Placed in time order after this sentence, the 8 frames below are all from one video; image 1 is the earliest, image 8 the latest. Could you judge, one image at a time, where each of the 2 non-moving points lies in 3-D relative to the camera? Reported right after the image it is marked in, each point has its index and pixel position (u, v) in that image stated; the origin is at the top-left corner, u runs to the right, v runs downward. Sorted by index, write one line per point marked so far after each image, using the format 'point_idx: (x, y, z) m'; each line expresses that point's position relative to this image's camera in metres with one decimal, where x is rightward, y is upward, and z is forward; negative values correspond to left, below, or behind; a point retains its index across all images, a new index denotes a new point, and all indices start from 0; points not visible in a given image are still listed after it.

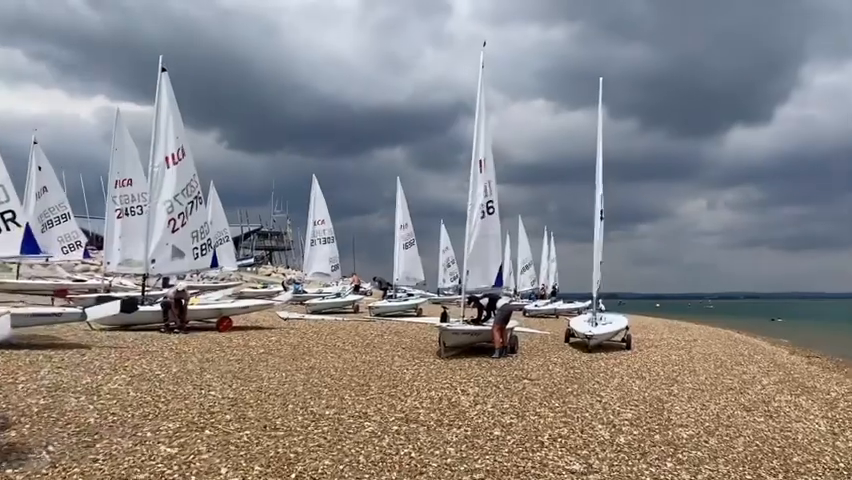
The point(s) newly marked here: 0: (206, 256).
0: (-5.0, -0.4, +17.2) m
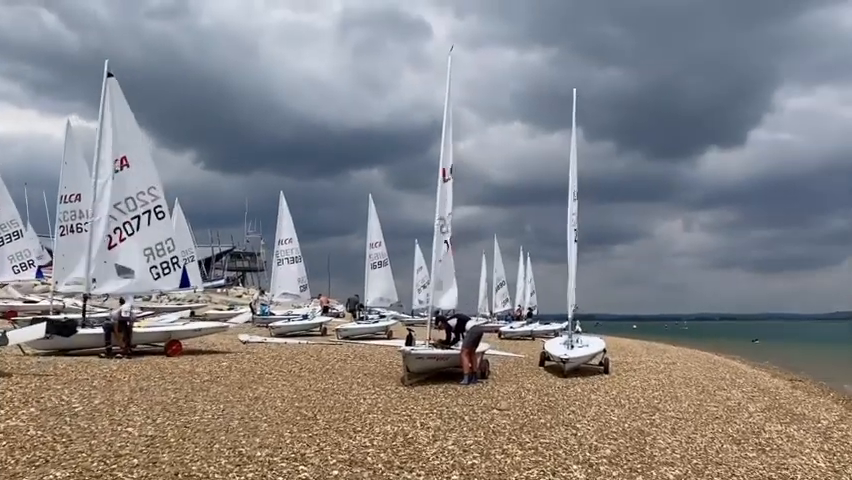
0: (-5.7, -0.8, +16.1) m
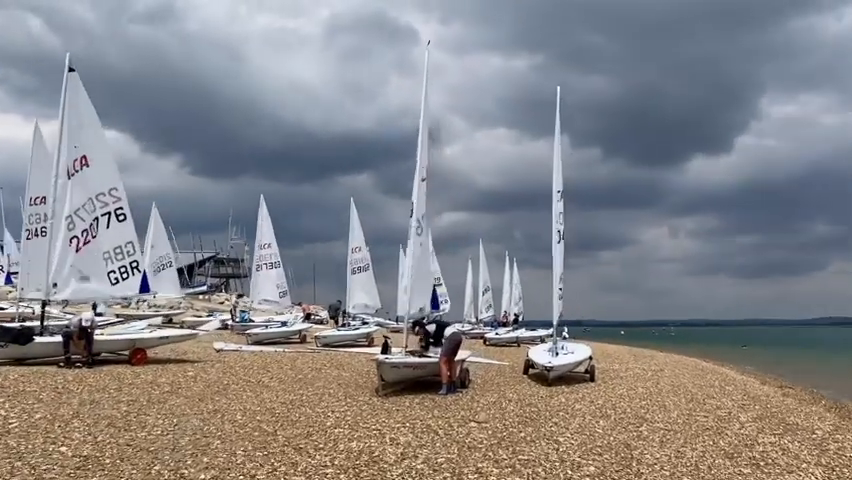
0: (-6.1, -0.8, +15.4) m
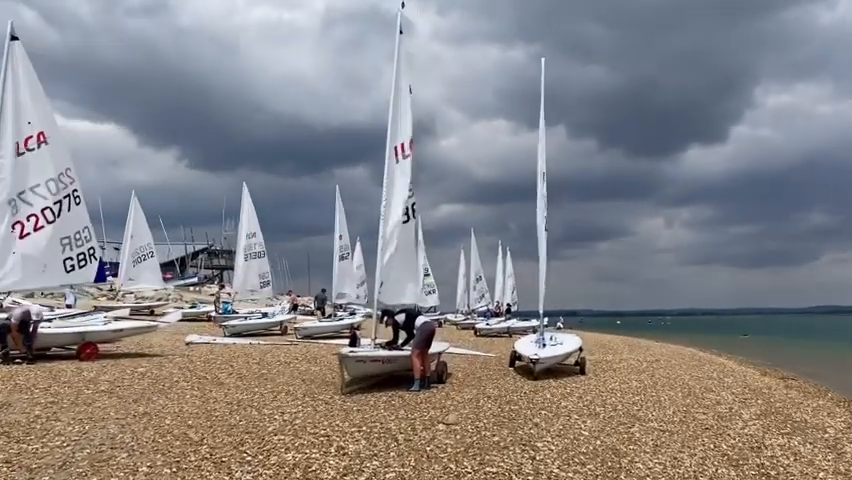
0: (-6.6, -0.6, +14.2) m
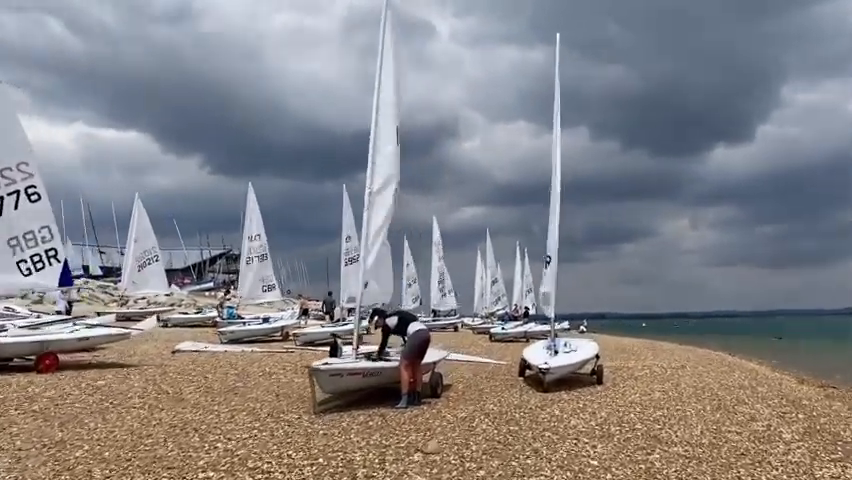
0: (-6.7, -0.6, +13.0) m
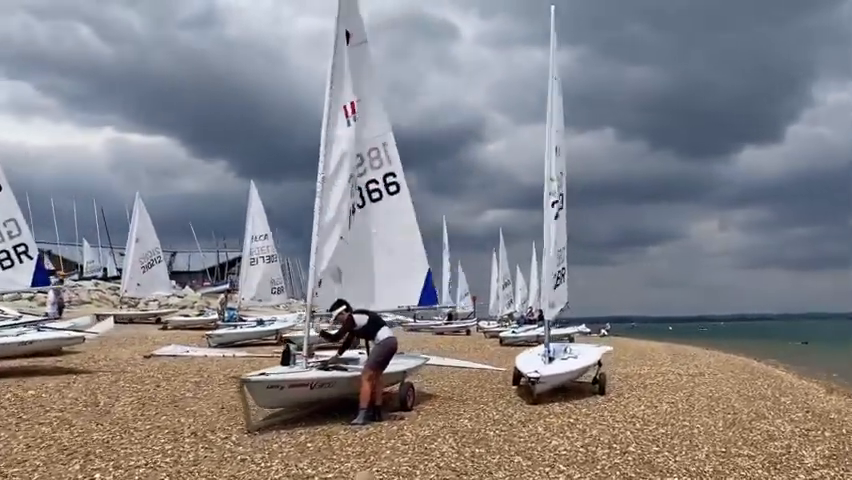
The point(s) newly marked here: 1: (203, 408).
0: (-7.0, -0.5, +12.0) m
1: (-2.7, -2.1, +9.0) m
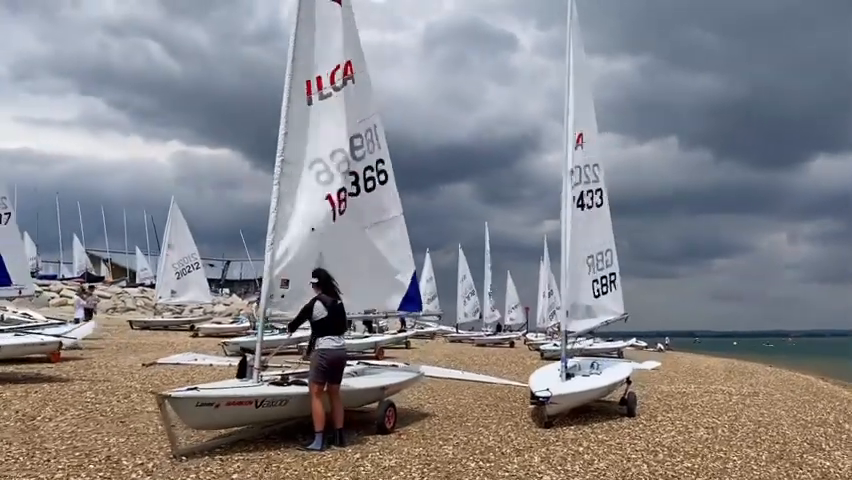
0: (-7.0, -0.4, +11.2) m
1: (-2.9, -2.0, +7.9) m
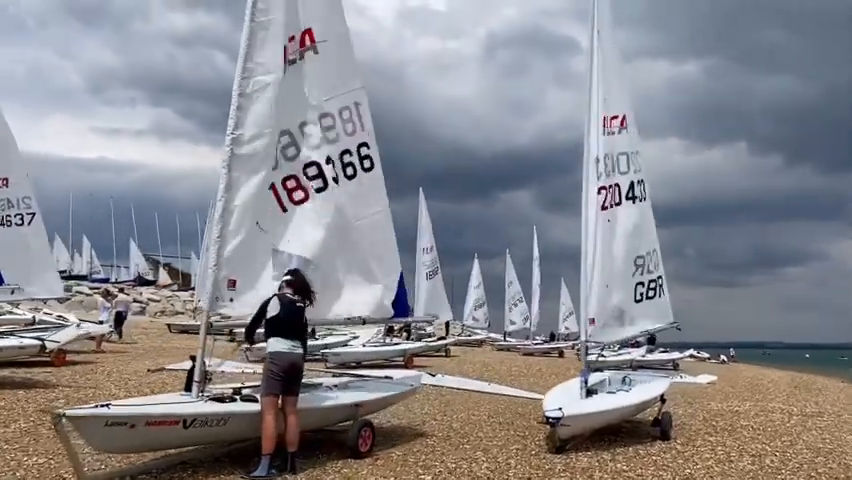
0: (-6.9, -0.4, +10.6) m
1: (-3.1, -1.9, +7.0) m
